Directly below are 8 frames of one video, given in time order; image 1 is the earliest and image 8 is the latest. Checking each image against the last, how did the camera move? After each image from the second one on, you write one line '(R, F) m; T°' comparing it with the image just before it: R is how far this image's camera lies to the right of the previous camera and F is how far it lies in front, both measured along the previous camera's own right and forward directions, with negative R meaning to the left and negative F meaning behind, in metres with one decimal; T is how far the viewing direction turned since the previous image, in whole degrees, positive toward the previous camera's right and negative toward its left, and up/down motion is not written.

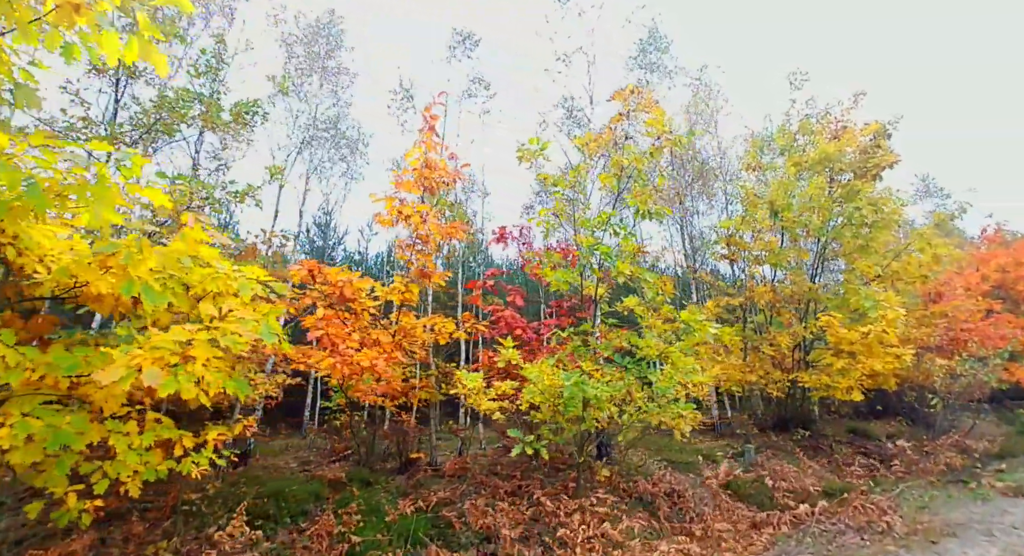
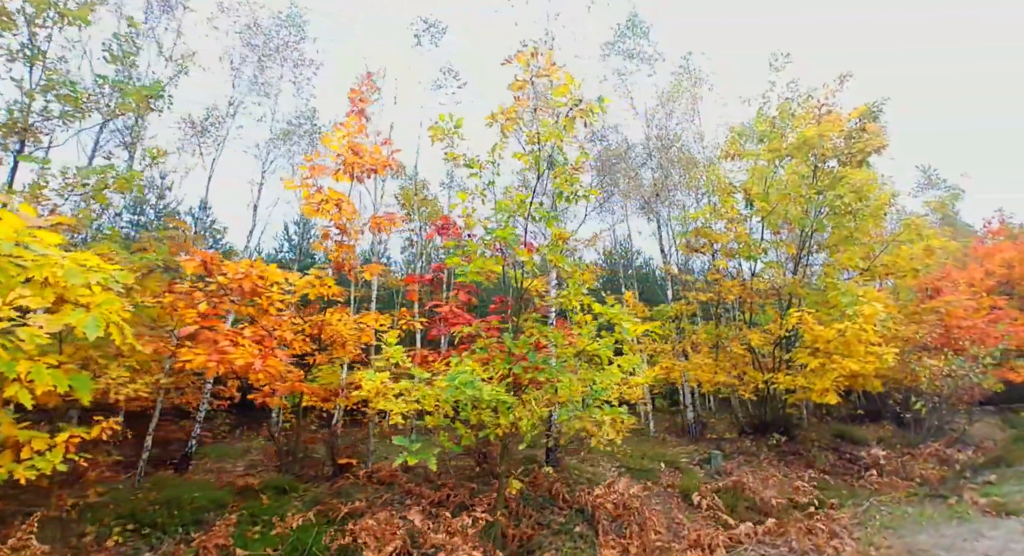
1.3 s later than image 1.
(+1.2, +0.6) m; -2°
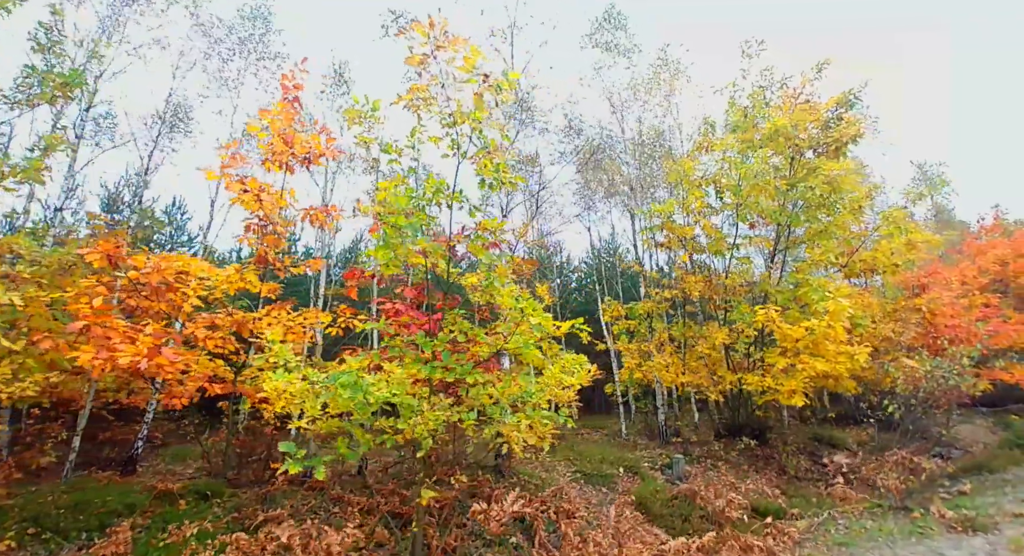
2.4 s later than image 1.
(+0.9, +0.4) m; -1°
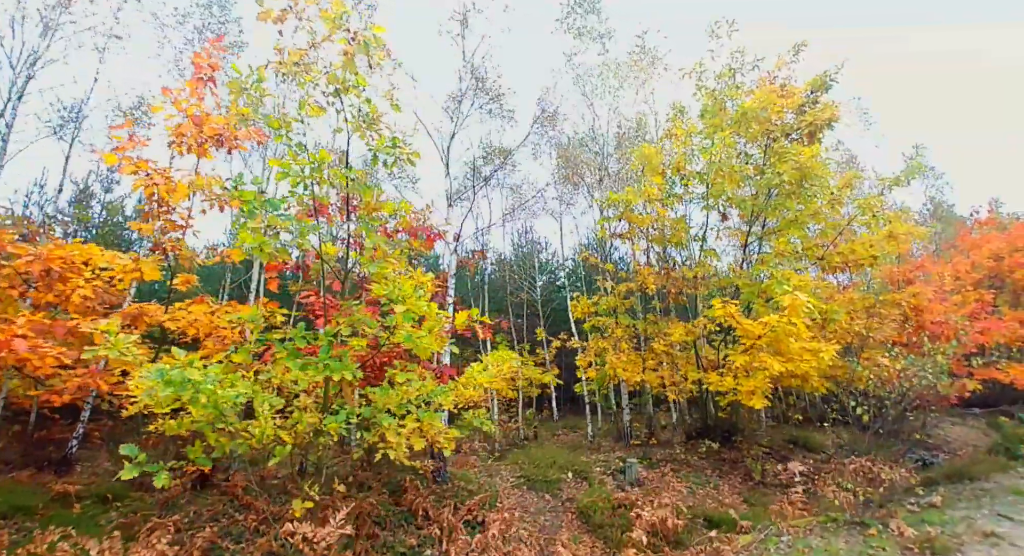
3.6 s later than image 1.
(+1.0, +0.5) m; -1°
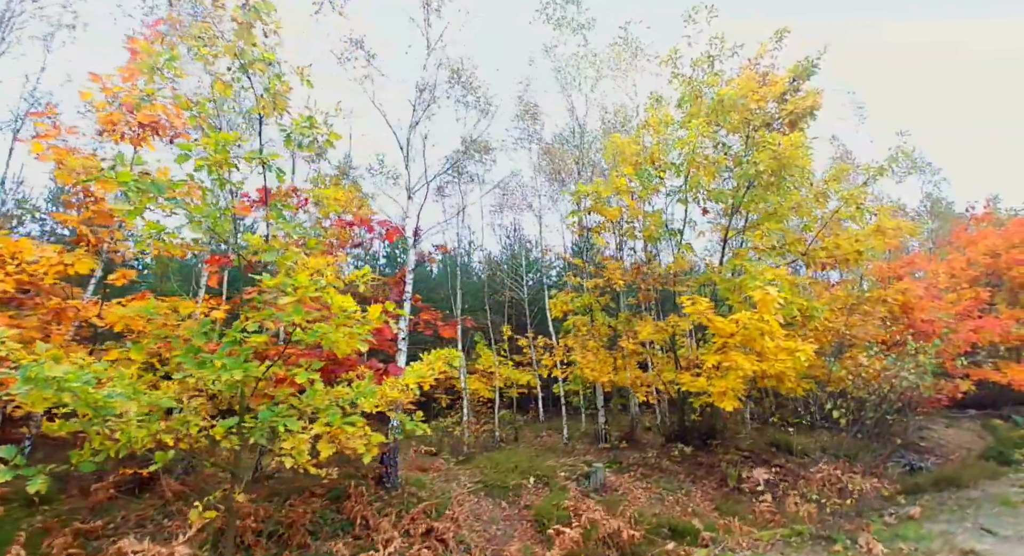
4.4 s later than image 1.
(+0.7, +0.4) m; -1°
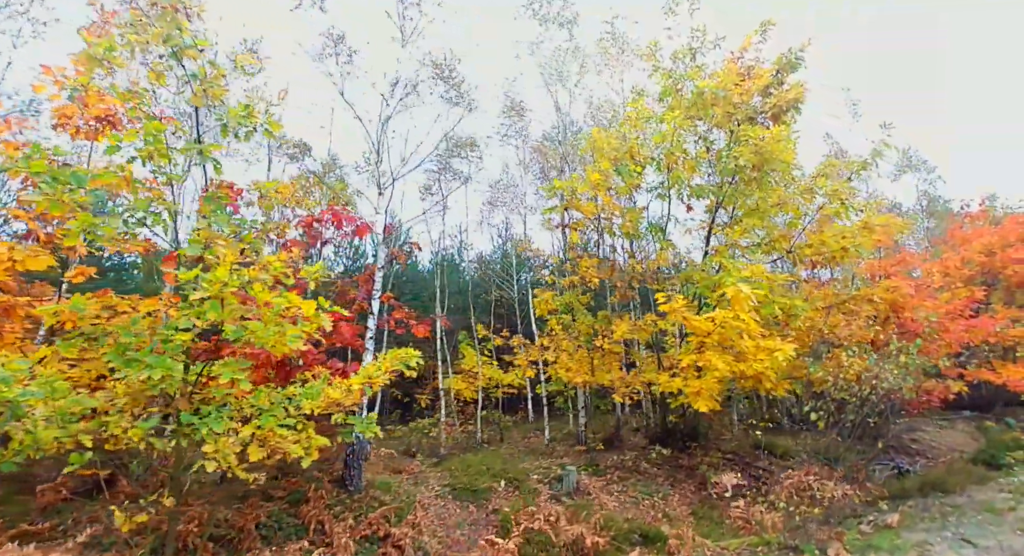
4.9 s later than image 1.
(+0.5, +0.2) m; -1°
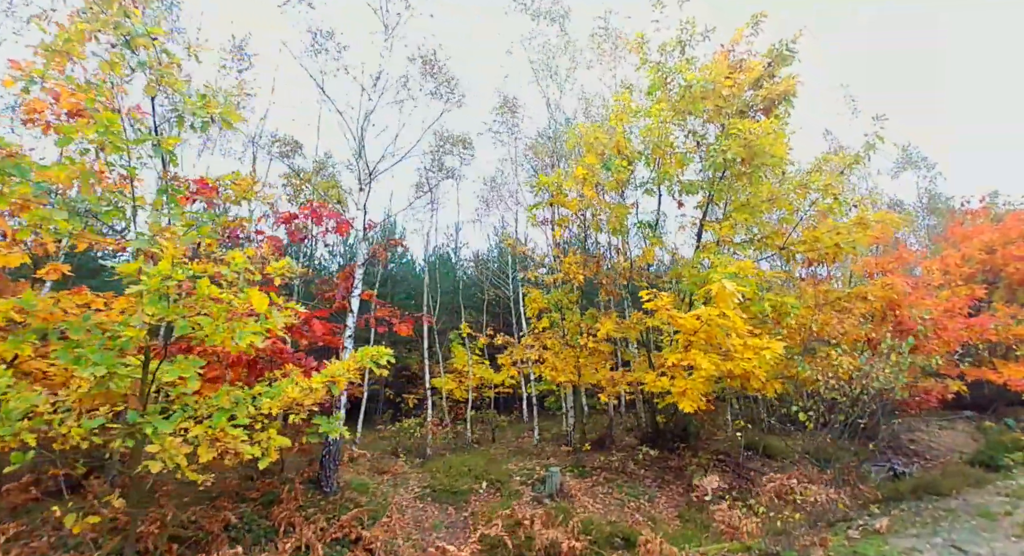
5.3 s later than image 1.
(+0.3, +0.2) m; -1°
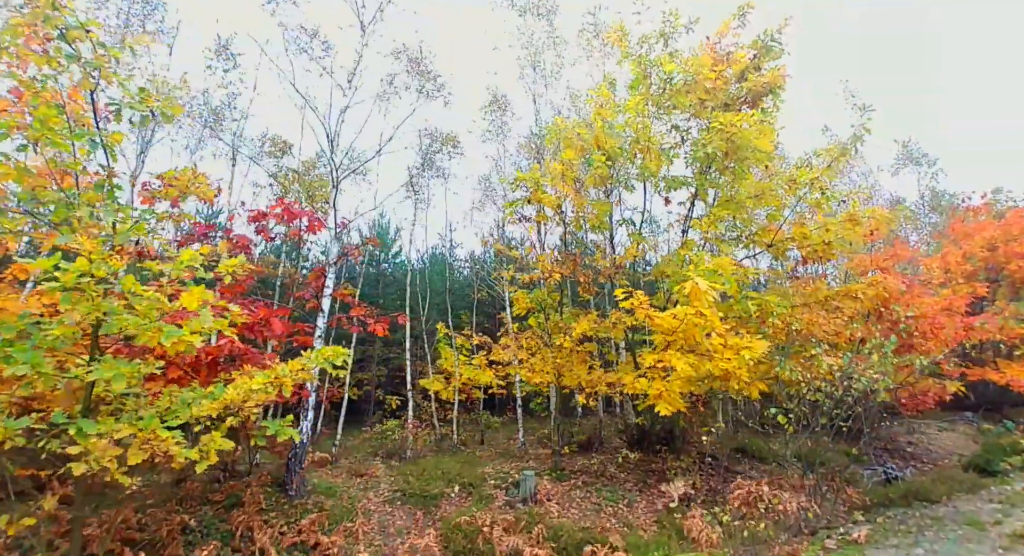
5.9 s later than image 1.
(+0.5, +0.2) m; -1°
